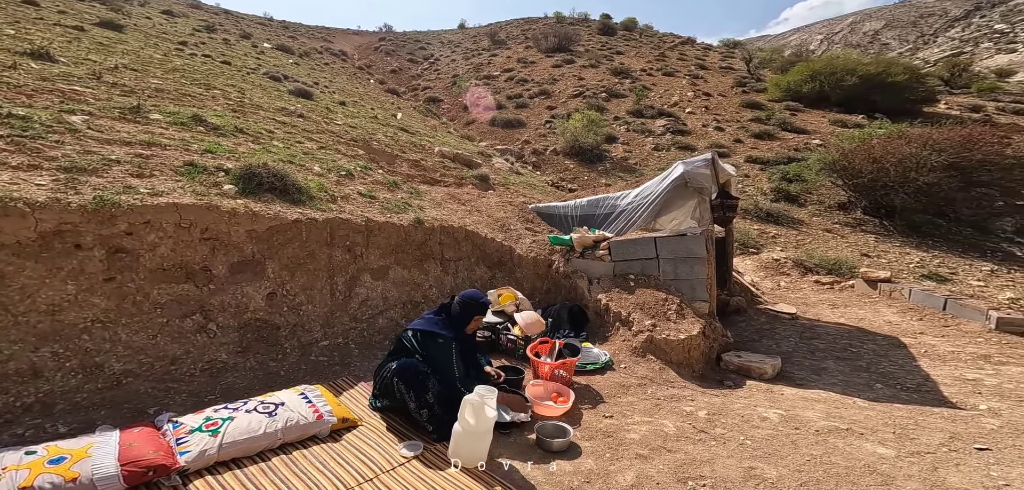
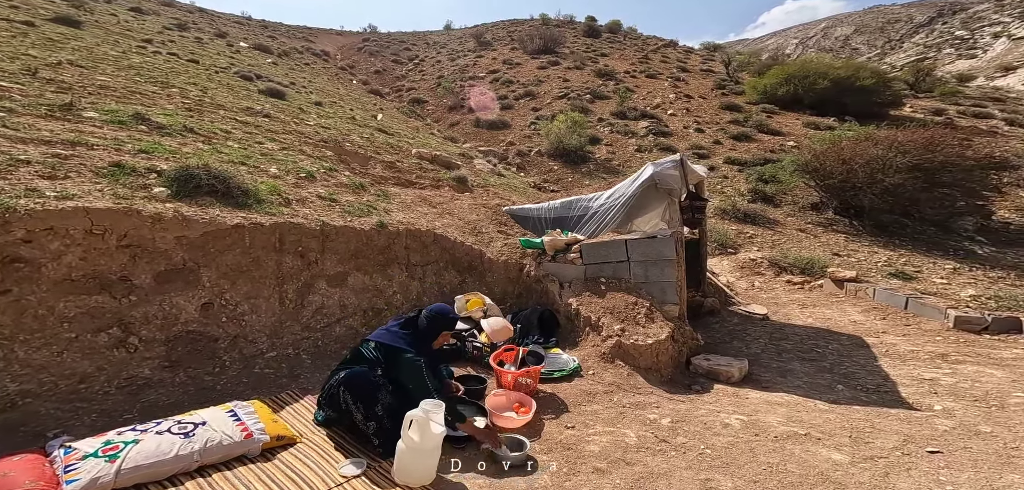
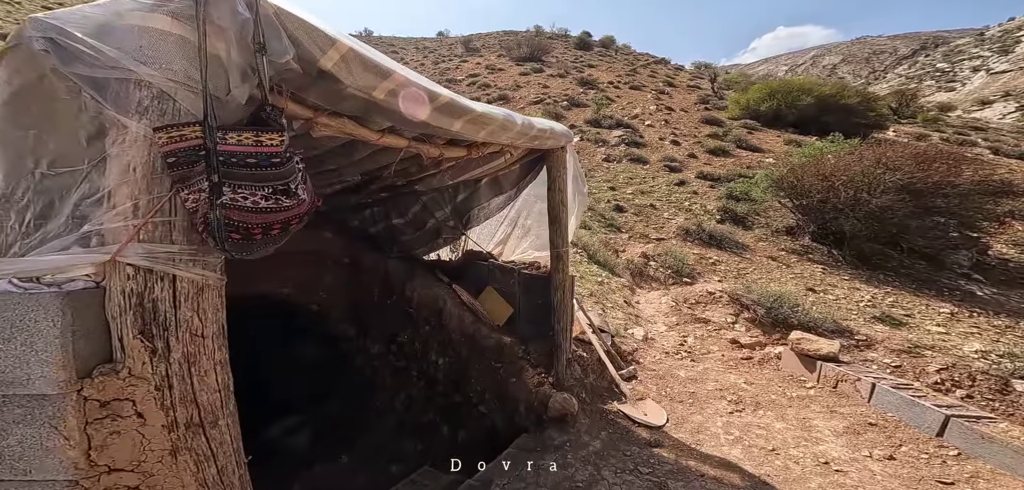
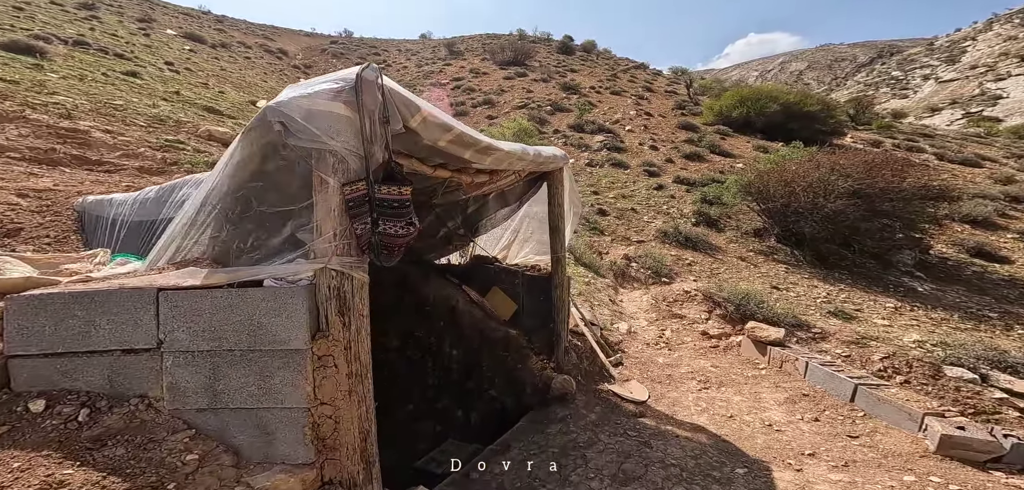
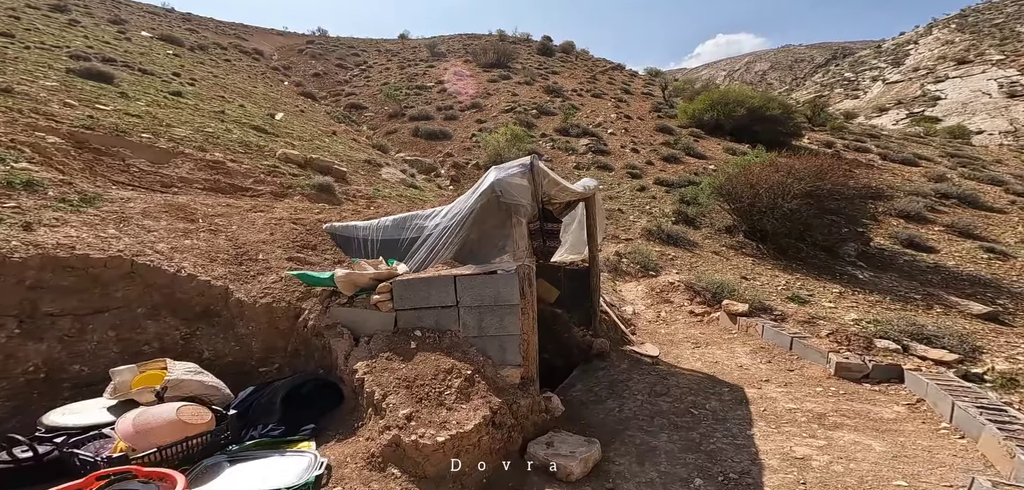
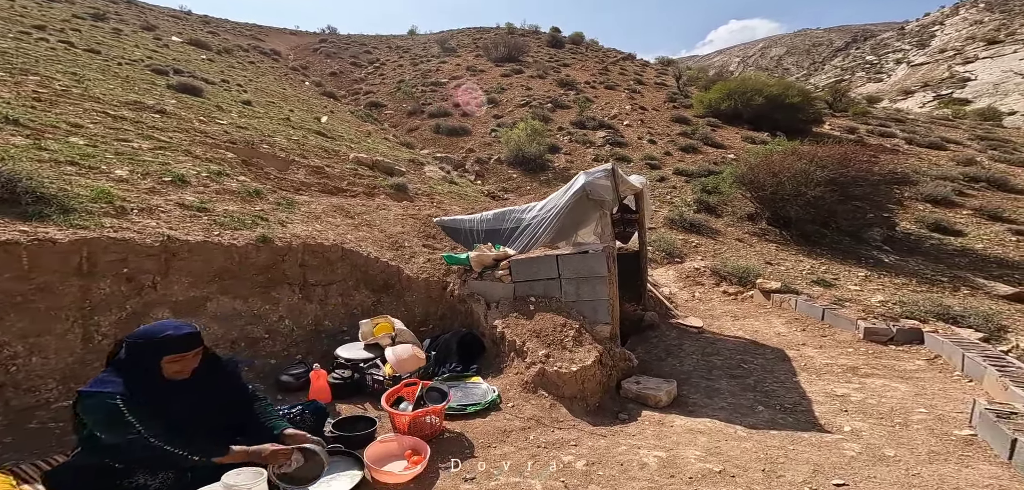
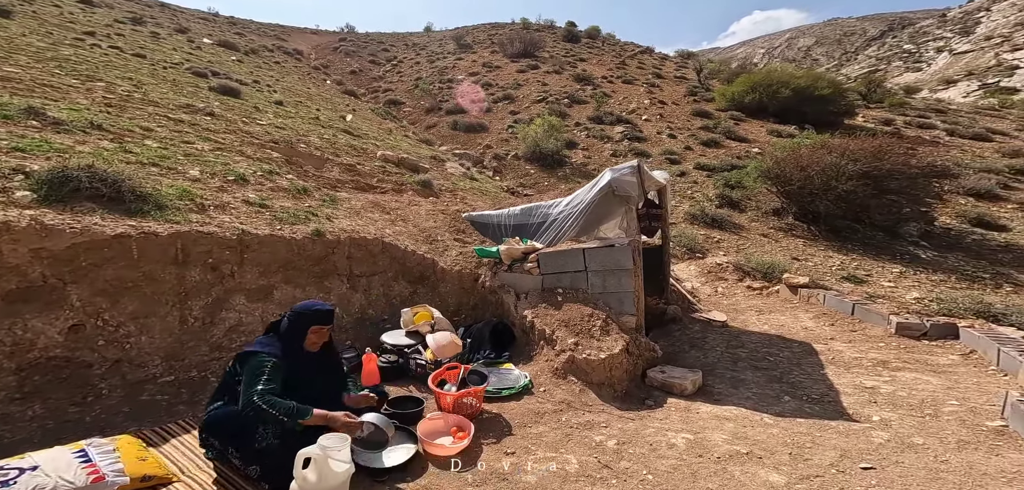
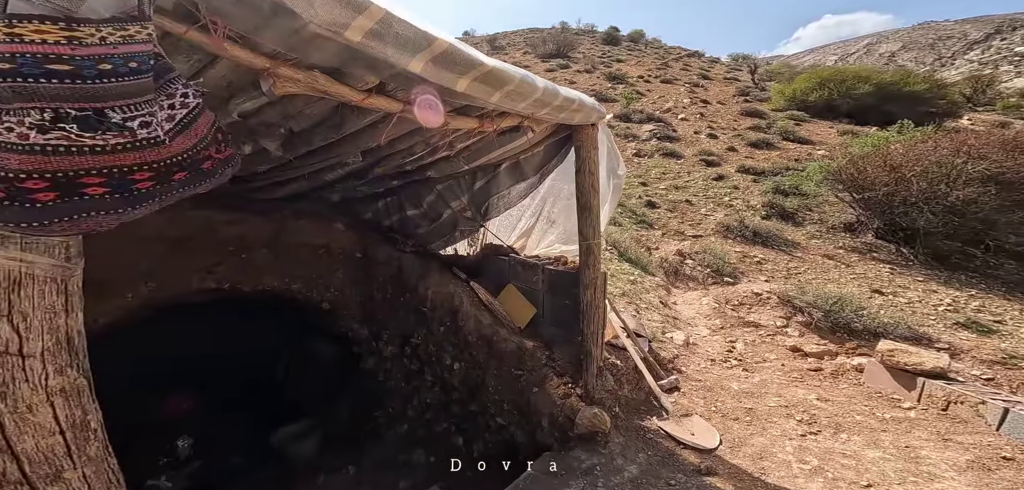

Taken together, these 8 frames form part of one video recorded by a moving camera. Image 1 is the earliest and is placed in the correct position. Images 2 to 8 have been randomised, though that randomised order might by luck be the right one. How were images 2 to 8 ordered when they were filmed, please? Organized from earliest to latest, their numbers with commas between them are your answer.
2, 7, 6, 5, 4, 3, 8
